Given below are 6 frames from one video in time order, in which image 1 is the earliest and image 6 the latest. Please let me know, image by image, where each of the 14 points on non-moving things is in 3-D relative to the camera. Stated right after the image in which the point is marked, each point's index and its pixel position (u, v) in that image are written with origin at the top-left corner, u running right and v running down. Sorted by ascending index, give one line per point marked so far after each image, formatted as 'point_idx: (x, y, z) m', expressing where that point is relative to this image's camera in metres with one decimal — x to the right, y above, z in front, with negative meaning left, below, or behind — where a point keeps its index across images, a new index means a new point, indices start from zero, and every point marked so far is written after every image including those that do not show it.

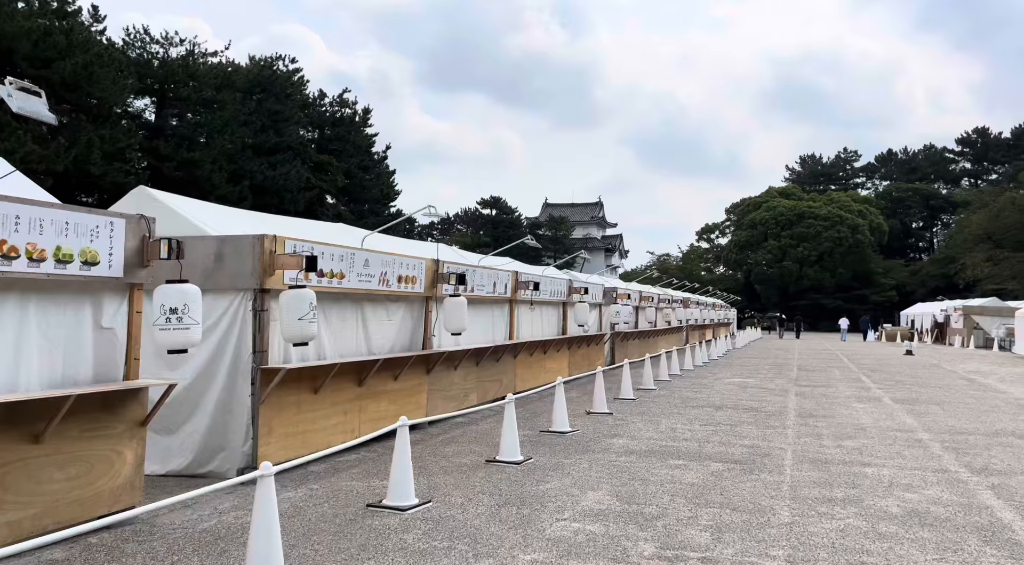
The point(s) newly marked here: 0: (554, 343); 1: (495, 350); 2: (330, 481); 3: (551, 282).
0: (+0.9, -1.2, +18.3) m
1: (-0.3, -1.1, +14.5) m
2: (-1.6, -1.8, +7.9) m
3: (+0.8, 0.0, +17.9) m
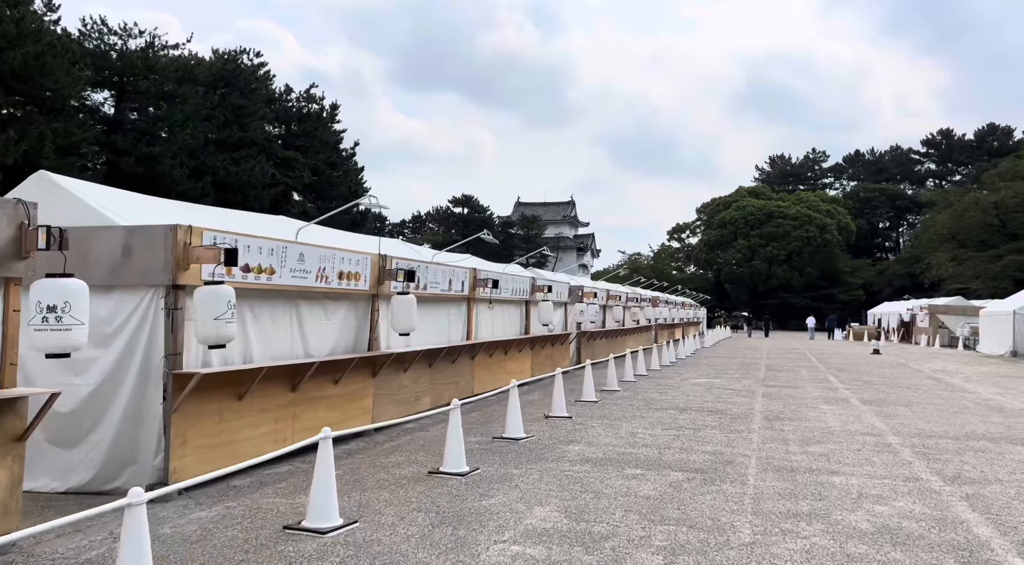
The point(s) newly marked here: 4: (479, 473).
0: (+0.1, -1.2, +17.7) m
1: (-0.9, -1.1, +13.9) m
2: (-2.1, -1.7, +7.2) m
3: (0.0, +0.1, +17.3) m
4: (-0.3, -1.8, +8.5) m
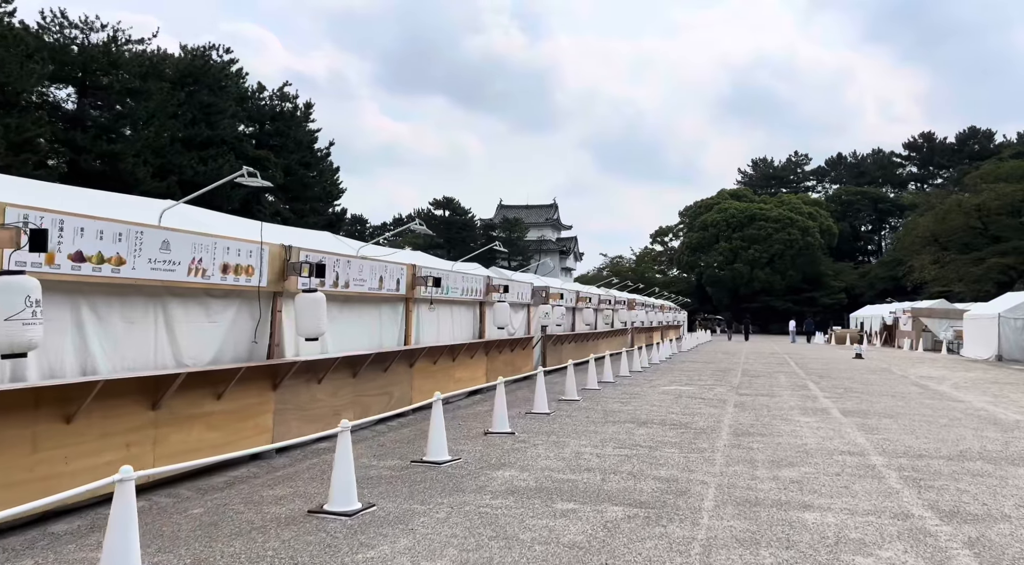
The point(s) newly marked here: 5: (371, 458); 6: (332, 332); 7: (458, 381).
0: (-0.8, -1.2, +16.1) m
1: (-1.8, -1.0, +12.3) m
2: (-2.8, -1.7, +5.6) m
3: (-0.9, +0.1, +15.7) m
4: (-1.1, -1.8, +6.9) m
5: (-1.5, -1.8, +9.3) m
6: (-2.2, -0.6, +11.1) m
7: (-1.0, -1.7, +15.7) m
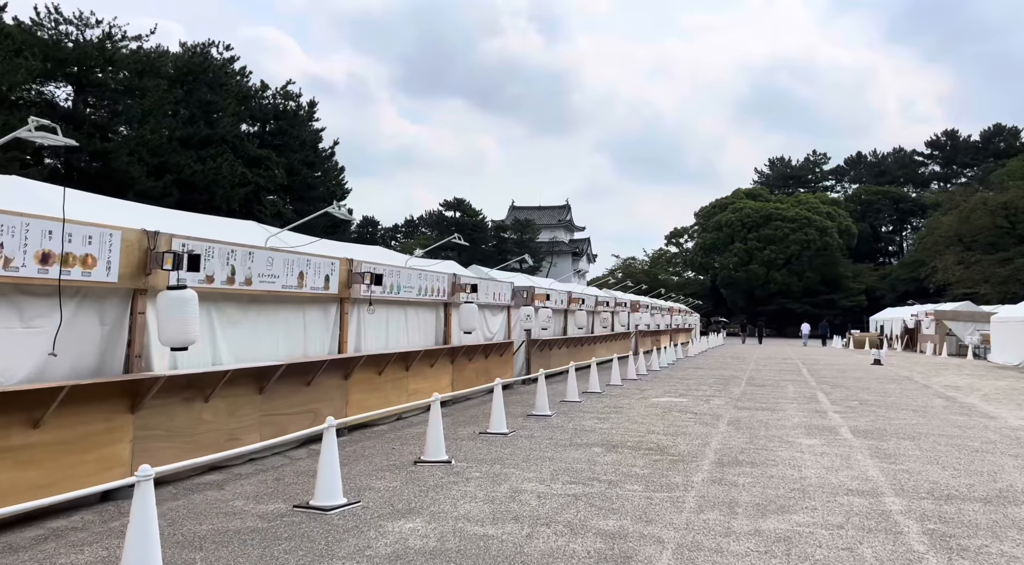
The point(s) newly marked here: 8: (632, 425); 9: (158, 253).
0: (-1.4, -1.1, +14.1) m
1: (-2.4, -1.0, +10.3) m
2: (-3.6, -1.6, +3.7) m
3: (-1.5, +0.1, +13.8) m
4: (-1.8, -1.7, +5.0) m
5: (-2.2, -1.8, +7.4) m
6: (-2.9, -0.6, +9.2) m
7: (-1.5, -1.7, +13.7) m
8: (+1.7, -2.0, +12.8) m
9: (-3.0, +0.2, +7.6) m
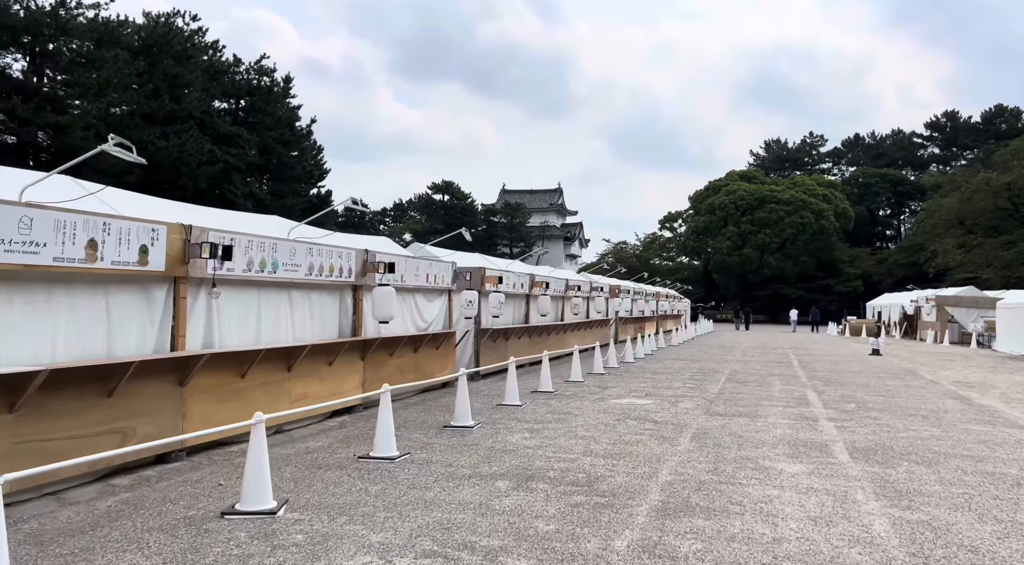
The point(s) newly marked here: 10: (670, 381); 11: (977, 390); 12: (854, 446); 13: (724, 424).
0: (-2.5, -0.8, +11.3) m
1: (-3.5, -0.8, +7.5) m
2: (-4.7, -1.5, +0.9) m
3: (-2.5, +0.4, +11.0) m
4: (-2.9, -1.6, +2.2) m
5: (-3.2, -1.6, +4.6) m
6: (-4.0, -0.4, +6.3) m
7: (-2.6, -1.4, +10.9) m
8: (+0.6, -1.8, +10.0) m
9: (-4.1, +0.4, +4.8) m
10: (+3.2, -2.0, +18.0) m
11: (+8.9, -2.0, +17.0) m
12: (+3.8, -1.8, +9.8) m
13: (+2.7, -1.8, +11.5) m
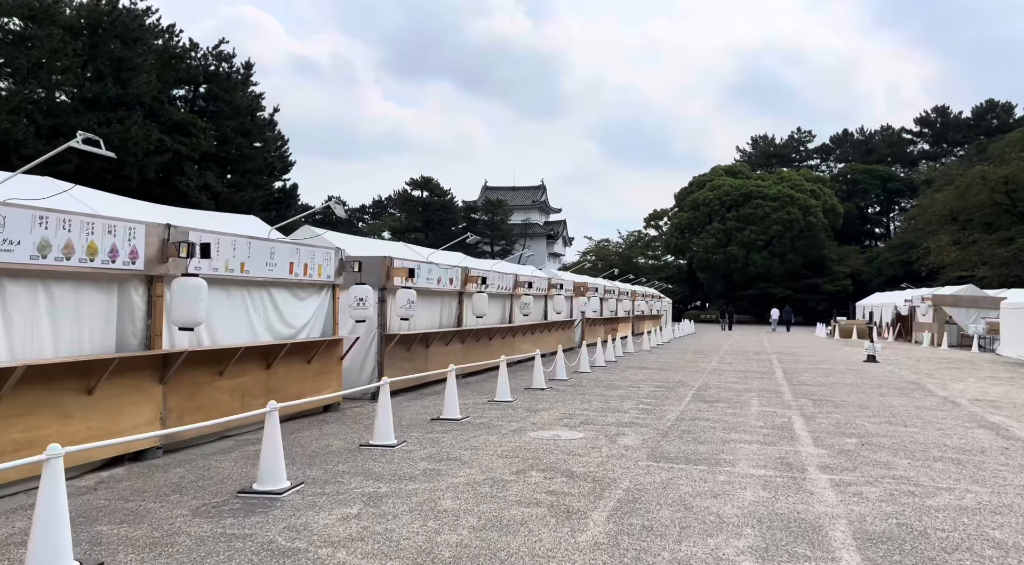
0: (-3.8, -0.8, +7.5) m
1: (-4.8, -0.7, +3.7) m
2: (-5.9, -1.4, -3.0) m
3: (-3.9, +0.5, +7.1) m
4: (-4.1, -1.5, -1.6) m
5: (-4.5, -1.5, +0.7) m
6: (-5.3, -0.3, +2.5) m
7: (-4.0, -1.3, +7.1) m
8: (-0.7, -1.7, +6.2) m
9: (-5.4, +0.5, +0.9) m
10: (+1.8, -1.9, +14.2) m
11: (+7.5, -1.9, +13.3) m
12: (+2.5, -1.7, +6.1) m
13: (+1.4, -1.7, +7.7) m
